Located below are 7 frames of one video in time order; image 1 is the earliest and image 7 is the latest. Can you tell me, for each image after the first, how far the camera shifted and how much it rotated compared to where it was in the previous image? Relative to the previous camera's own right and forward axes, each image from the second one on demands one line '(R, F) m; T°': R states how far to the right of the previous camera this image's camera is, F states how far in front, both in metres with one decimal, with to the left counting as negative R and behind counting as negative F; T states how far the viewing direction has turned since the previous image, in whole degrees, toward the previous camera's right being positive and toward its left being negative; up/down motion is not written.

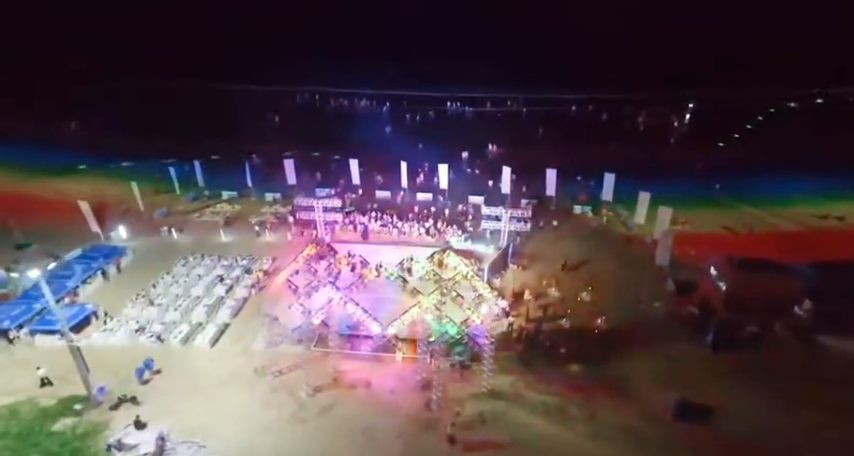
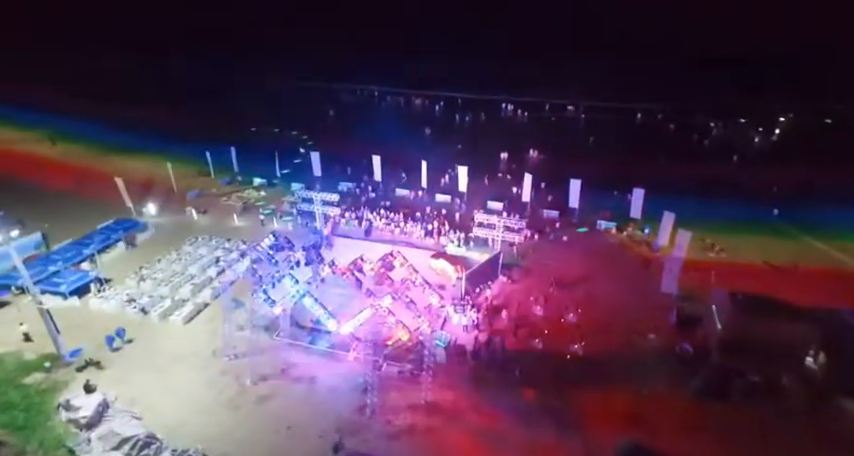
(+1.8, +0.5) m; -8°
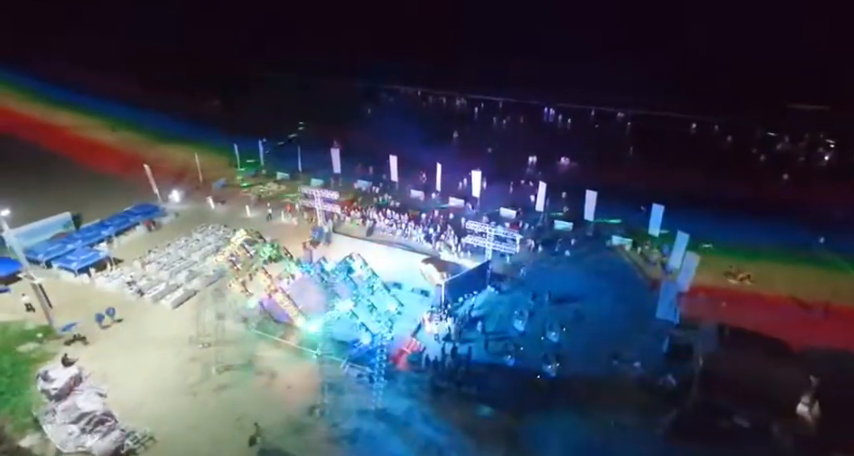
(+1.3, +0.3) m; -6°
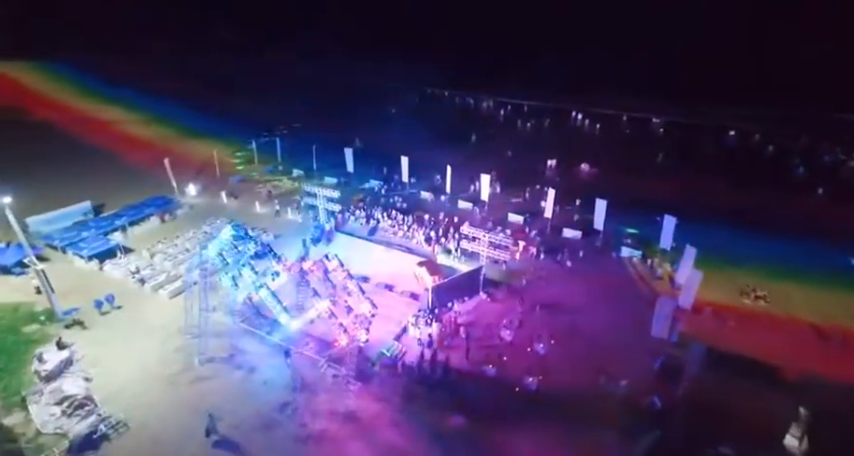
(+0.8, +0.1) m; -4°
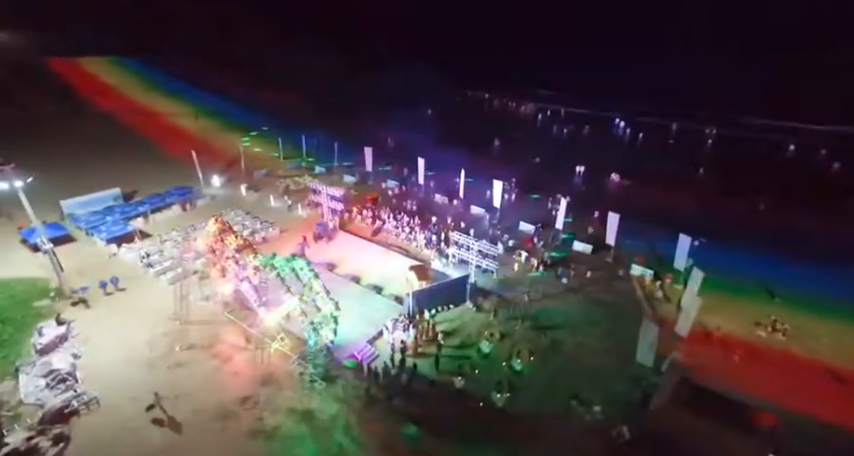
(+1.2, +0.2) m; -5°
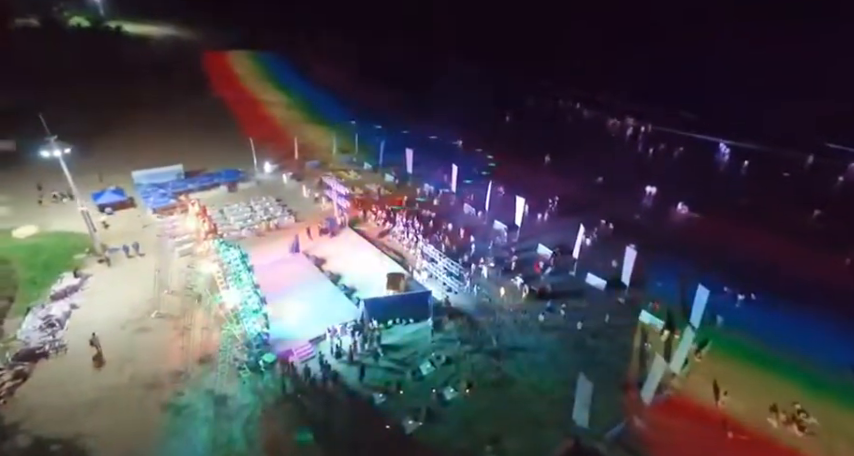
(+2.6, +0.5) m; -12°
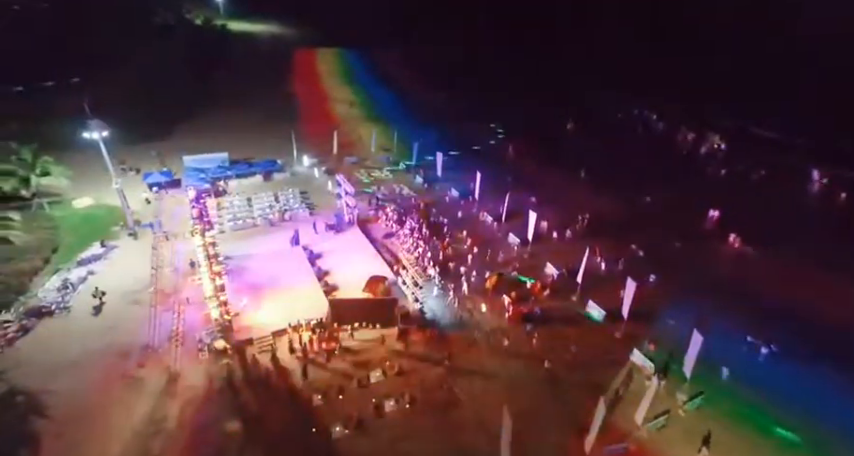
(+2.0, +0.2) m; -9°
